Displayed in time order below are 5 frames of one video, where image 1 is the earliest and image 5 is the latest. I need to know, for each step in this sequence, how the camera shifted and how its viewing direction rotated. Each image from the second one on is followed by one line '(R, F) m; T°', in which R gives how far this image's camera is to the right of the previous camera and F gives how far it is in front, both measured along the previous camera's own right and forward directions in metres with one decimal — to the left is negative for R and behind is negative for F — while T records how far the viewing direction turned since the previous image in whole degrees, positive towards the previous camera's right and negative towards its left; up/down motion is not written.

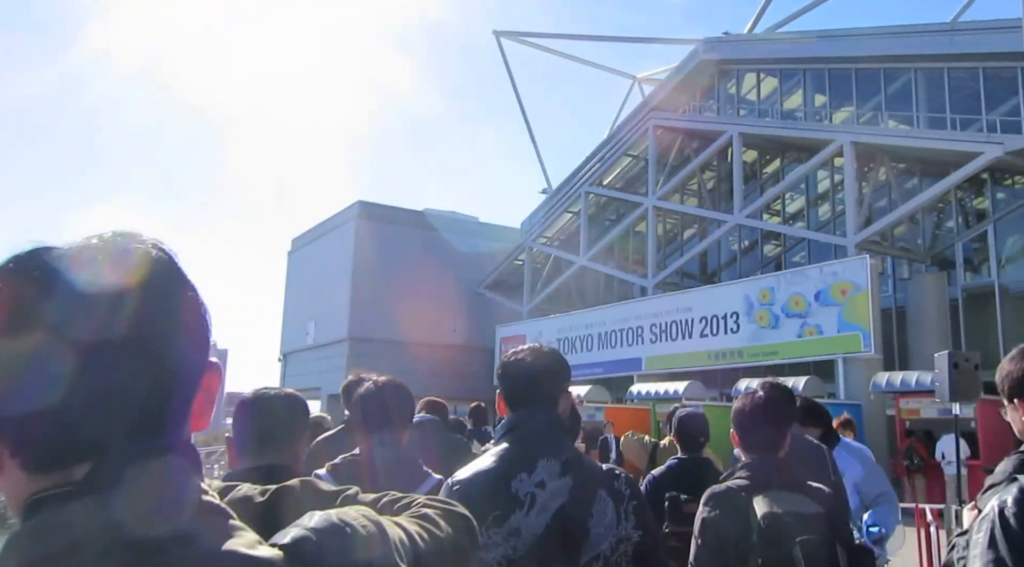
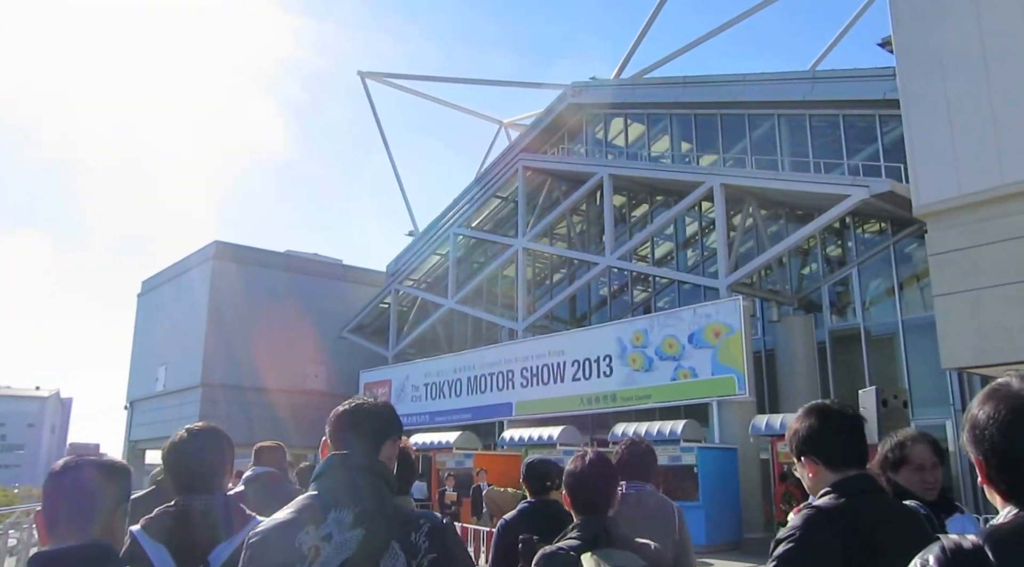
(+0.1, +1.1) m; +9°
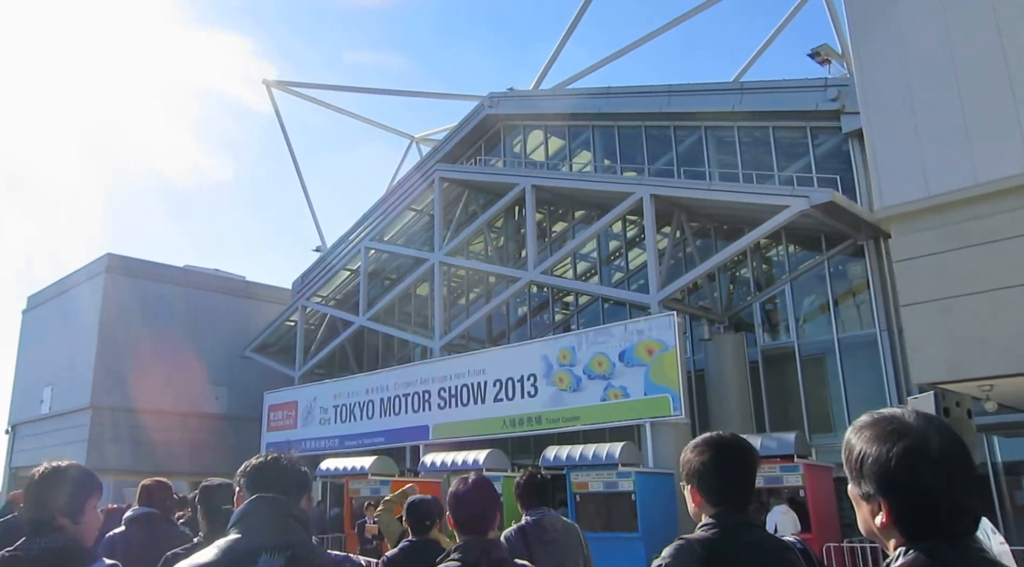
(-0.2, +1.2) m; +7°
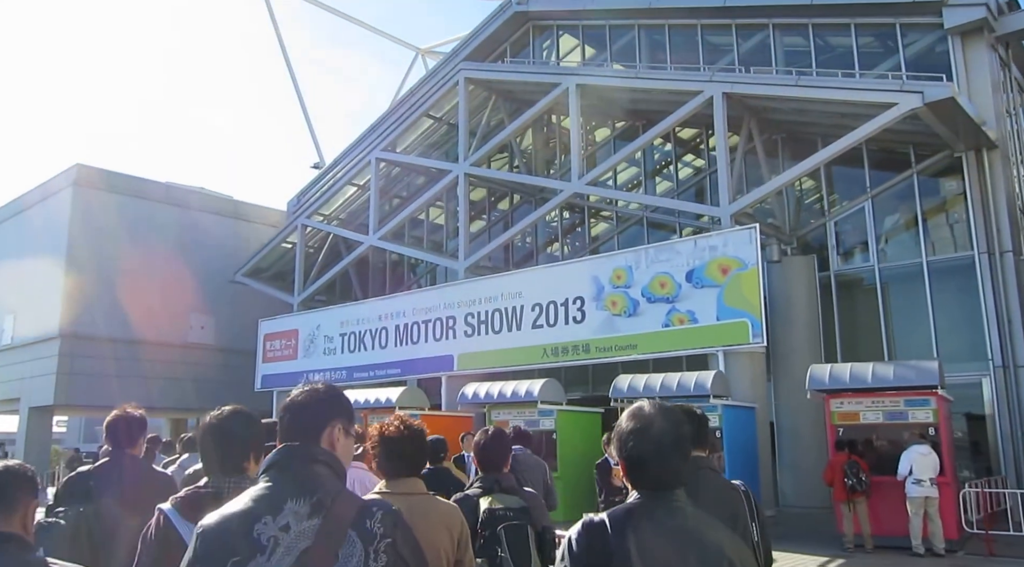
(-1.2, +2.0) m; +2°
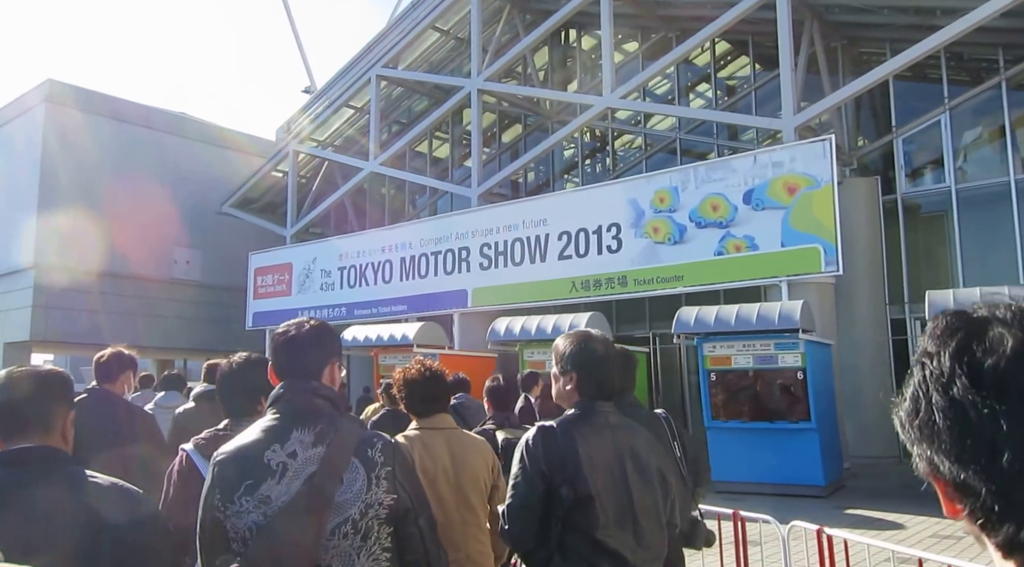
(-0.7, +1.7) m; +1°
